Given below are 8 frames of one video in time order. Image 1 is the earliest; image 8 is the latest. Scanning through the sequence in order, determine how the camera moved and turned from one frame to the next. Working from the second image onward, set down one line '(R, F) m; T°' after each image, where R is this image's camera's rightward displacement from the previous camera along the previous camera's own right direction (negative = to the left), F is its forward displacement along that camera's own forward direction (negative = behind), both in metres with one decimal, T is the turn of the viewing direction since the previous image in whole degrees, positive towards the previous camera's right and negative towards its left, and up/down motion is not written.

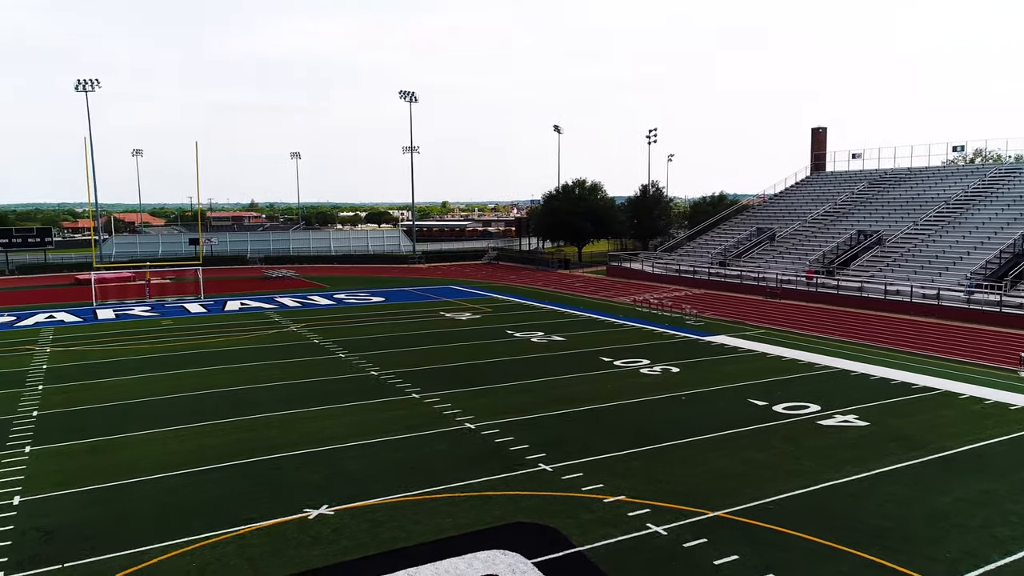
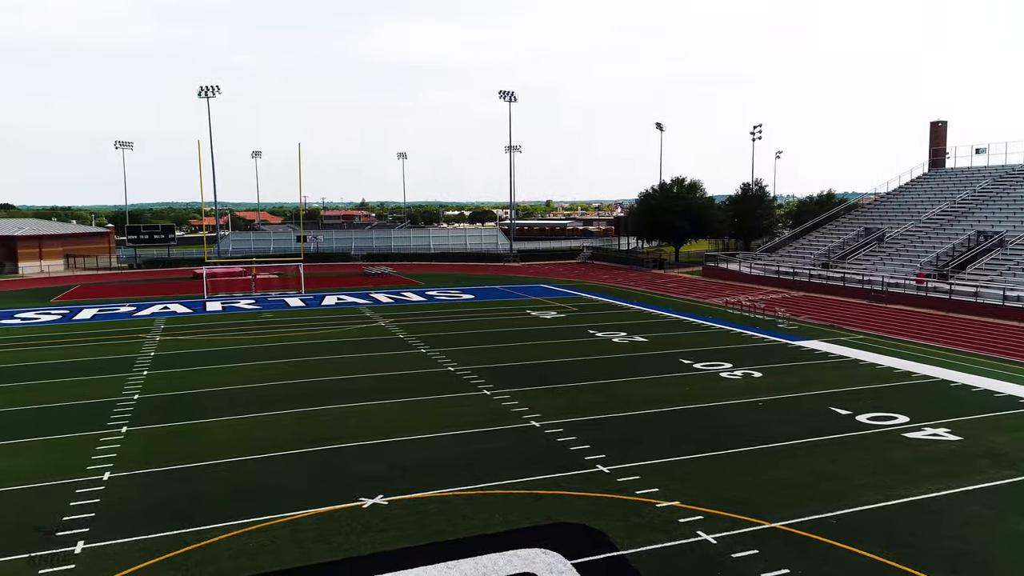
(+0.6, 0.0) m; -8°
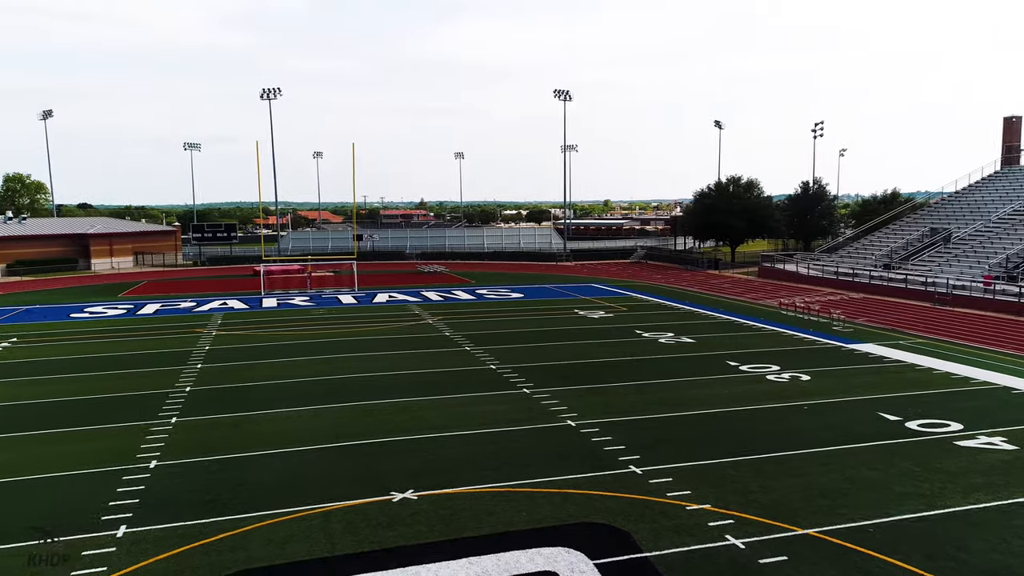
(+0.3, 0.0) m; -4°
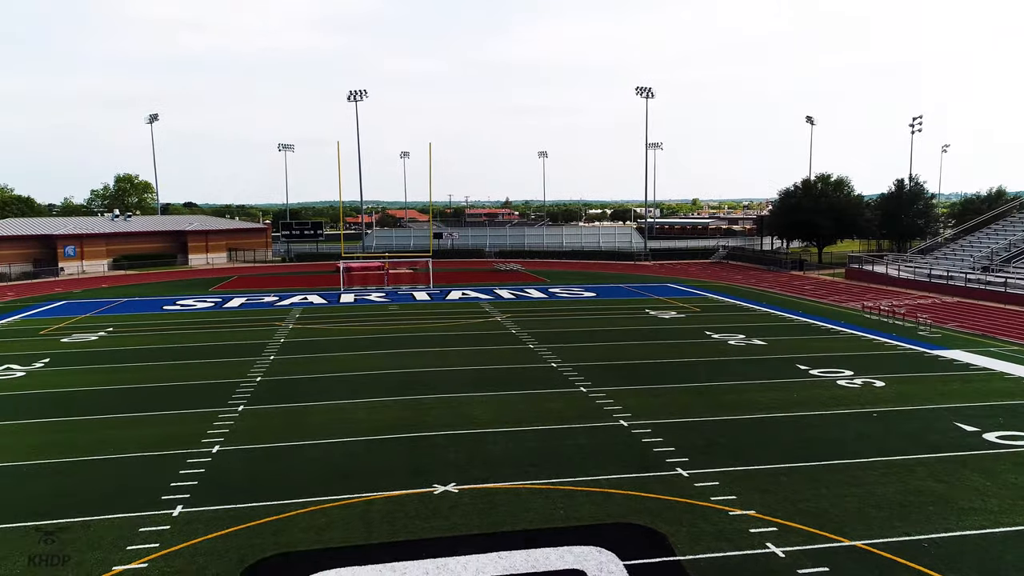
(+0.5, 0.0) m; -6°
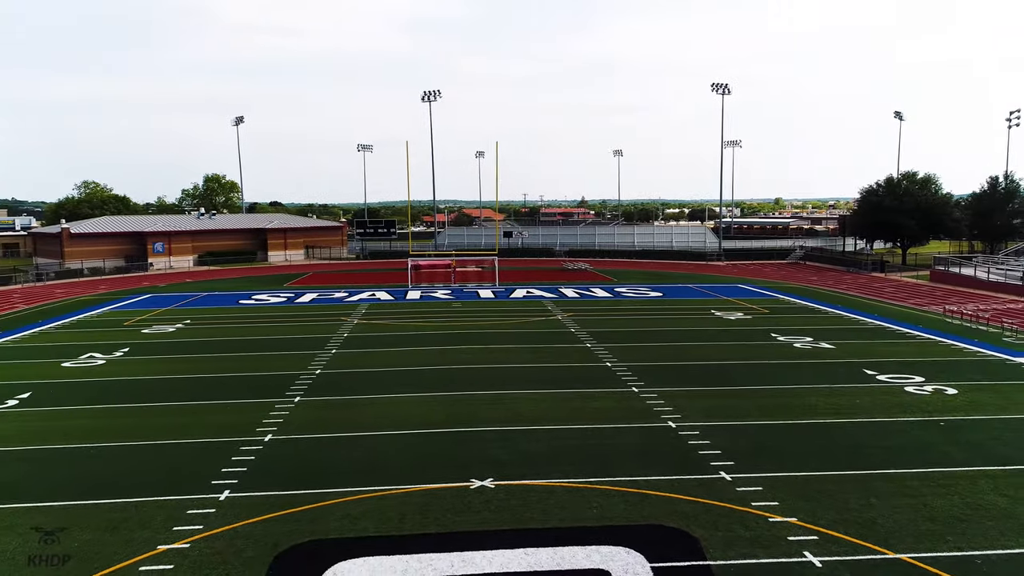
(+0.4, 0.0) m; -6°
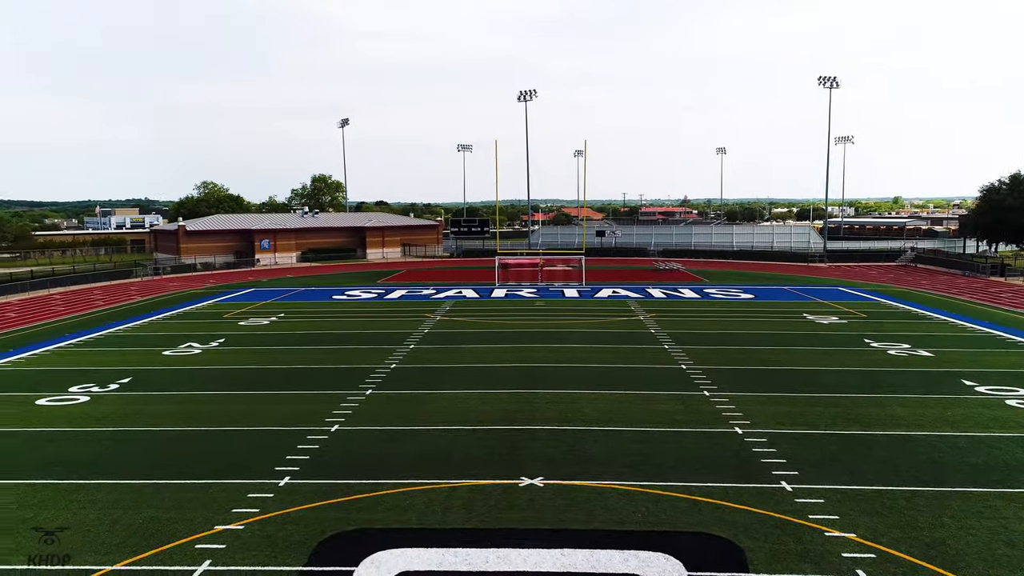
(+0.6, +0.1) m; -8°
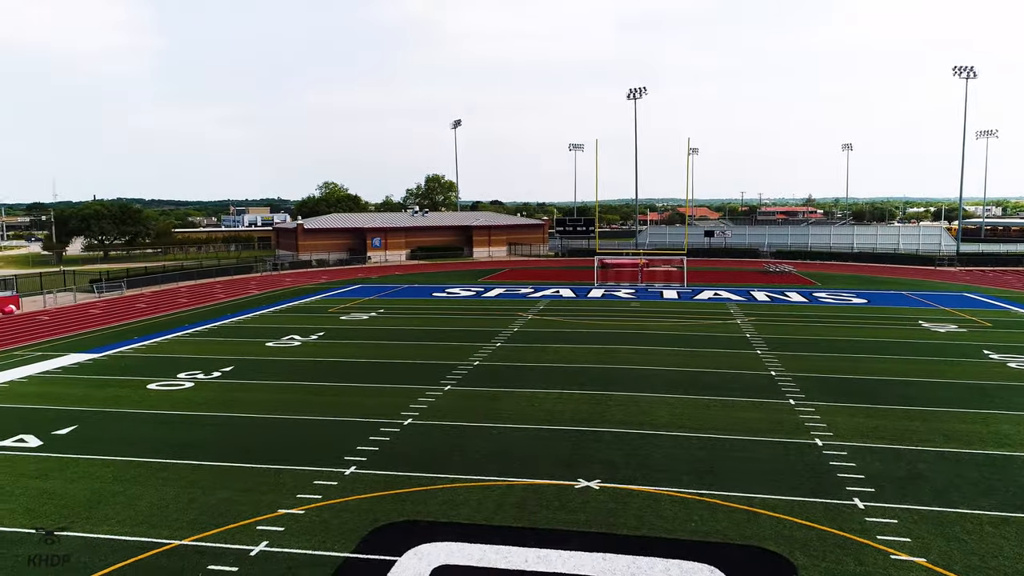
(+0.6, 0.0) m; -9°
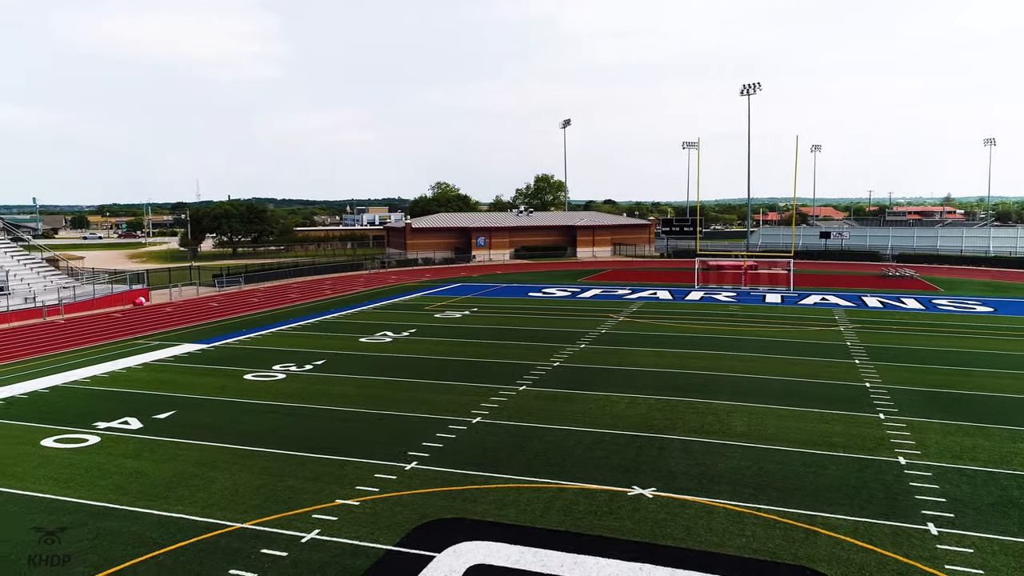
(+0.7, 0.0) m; -9°
